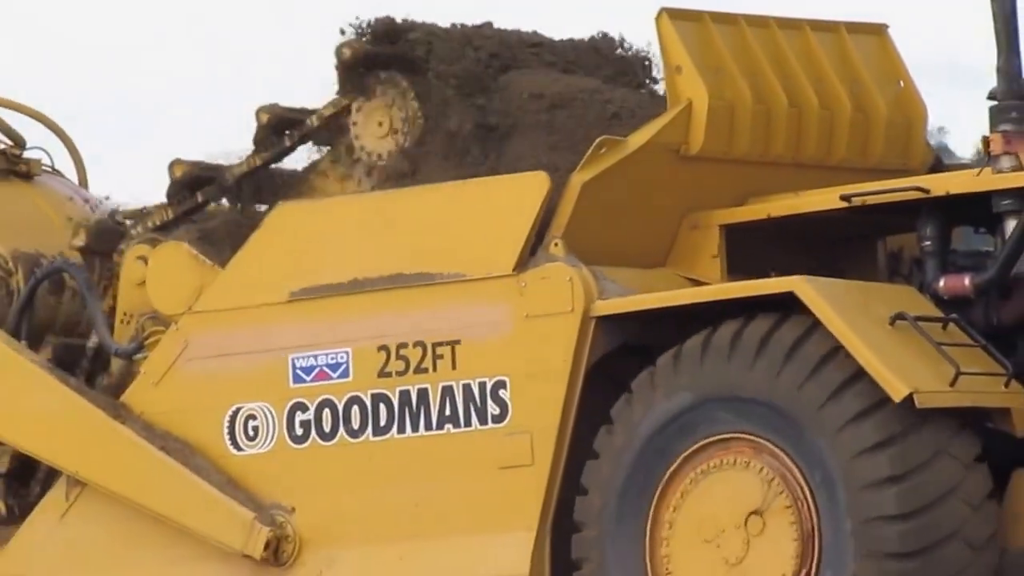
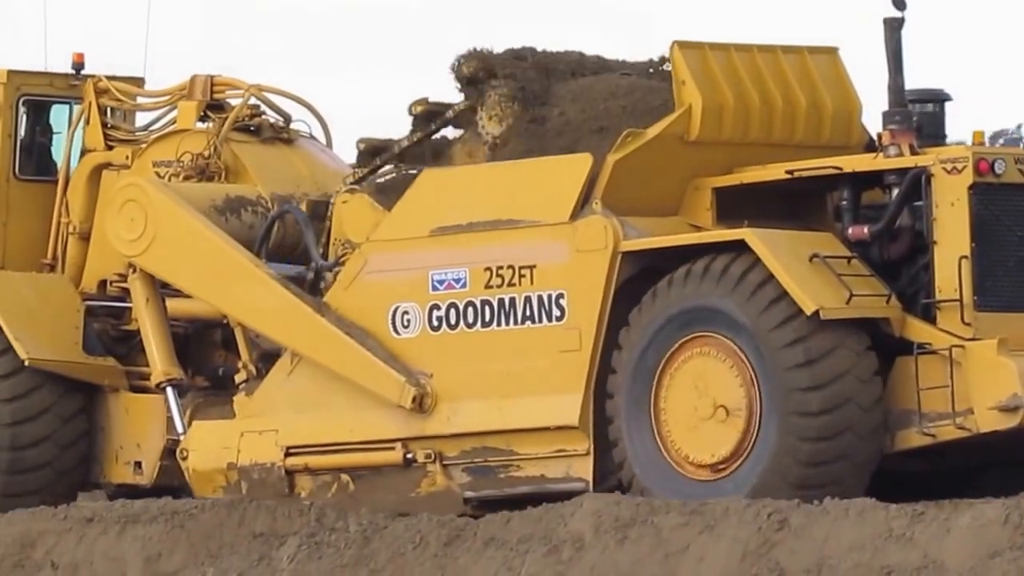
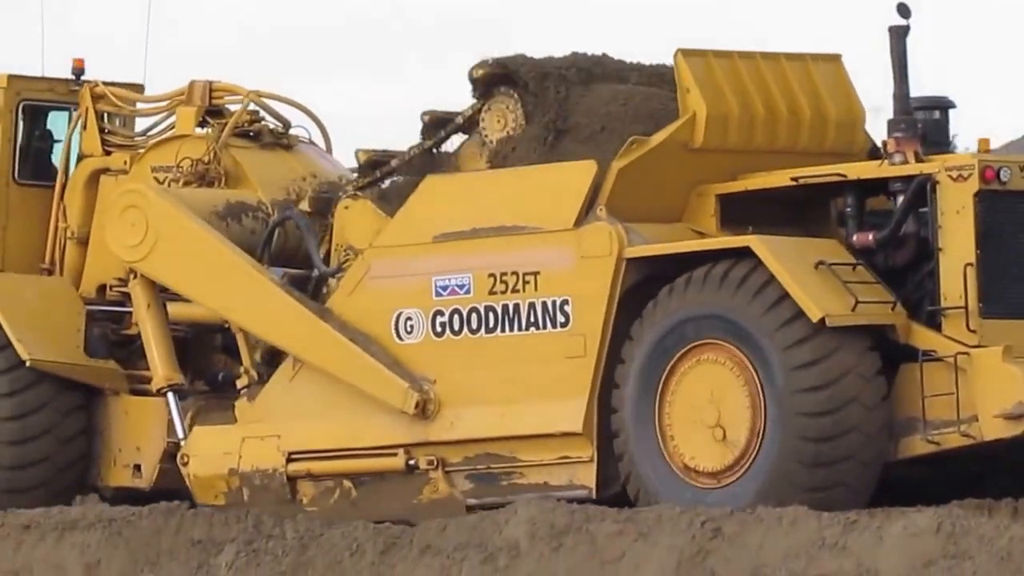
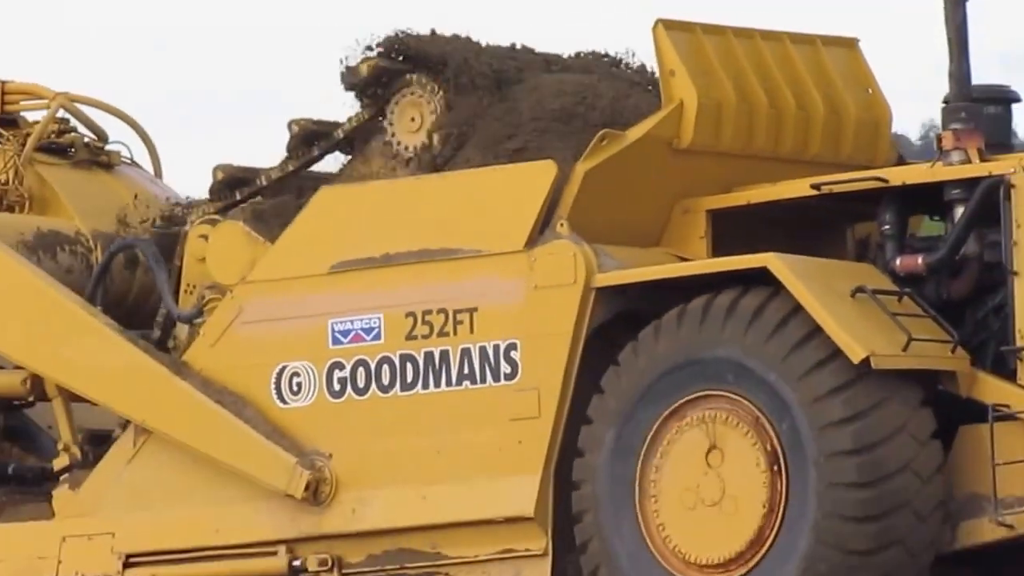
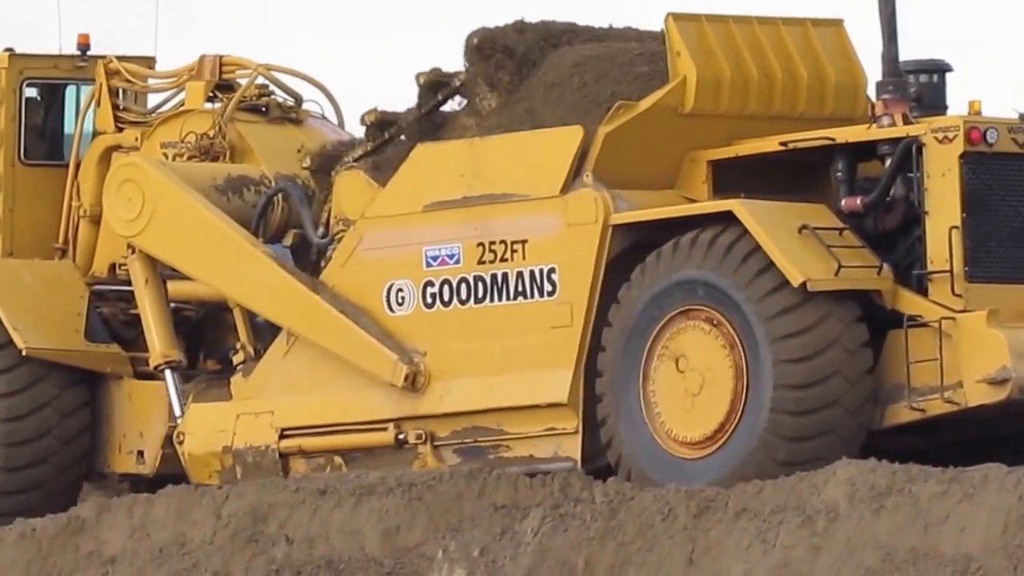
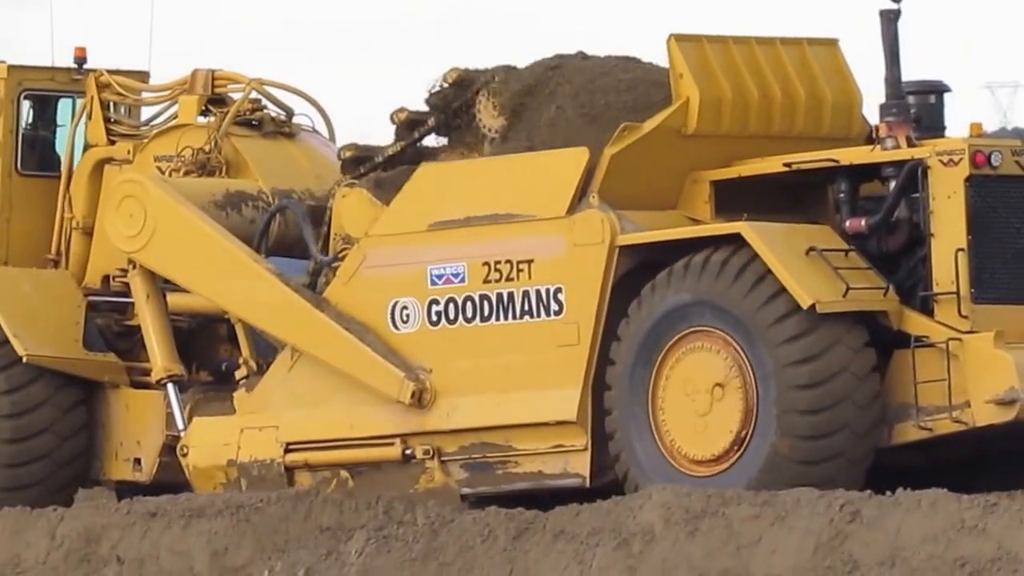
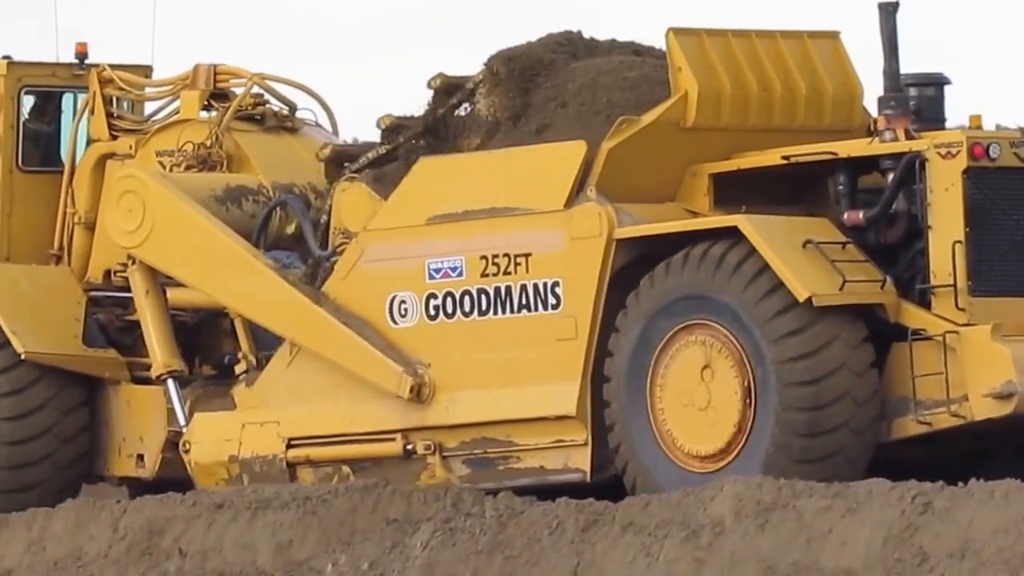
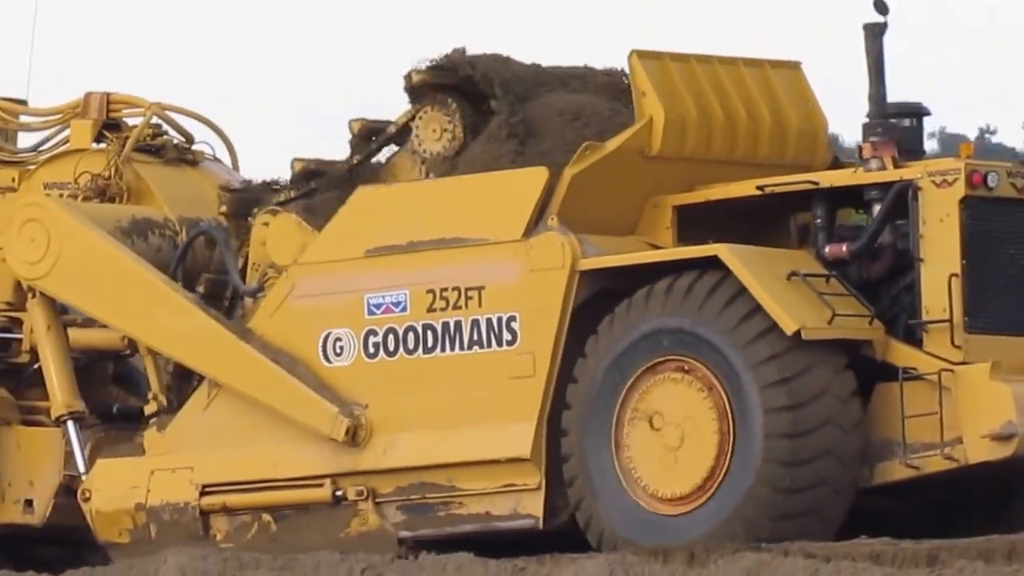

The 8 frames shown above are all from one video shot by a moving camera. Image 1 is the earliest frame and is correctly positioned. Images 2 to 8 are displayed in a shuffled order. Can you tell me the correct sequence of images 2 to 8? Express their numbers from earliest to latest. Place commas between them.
4, 8, 3, 2, 6, 7, 5
